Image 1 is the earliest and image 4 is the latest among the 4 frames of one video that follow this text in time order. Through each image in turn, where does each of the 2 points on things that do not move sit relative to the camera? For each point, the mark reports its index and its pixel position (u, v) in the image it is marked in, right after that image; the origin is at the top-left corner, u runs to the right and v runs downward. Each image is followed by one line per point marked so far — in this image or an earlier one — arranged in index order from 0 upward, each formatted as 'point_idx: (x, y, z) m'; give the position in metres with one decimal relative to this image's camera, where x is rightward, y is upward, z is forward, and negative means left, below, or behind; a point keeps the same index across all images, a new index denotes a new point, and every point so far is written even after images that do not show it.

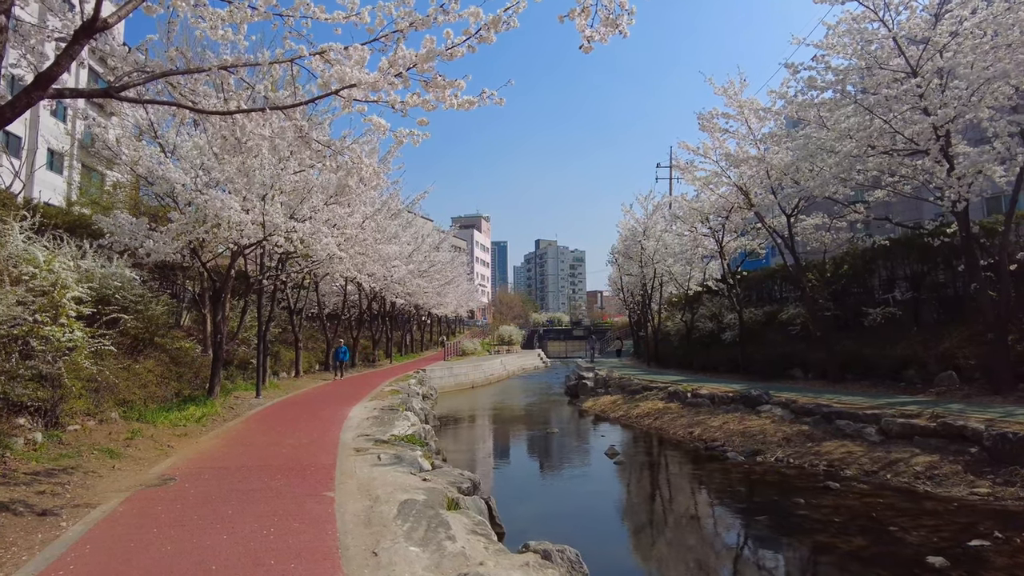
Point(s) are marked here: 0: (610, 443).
0: (+2.1, -3.3, +14.6) m
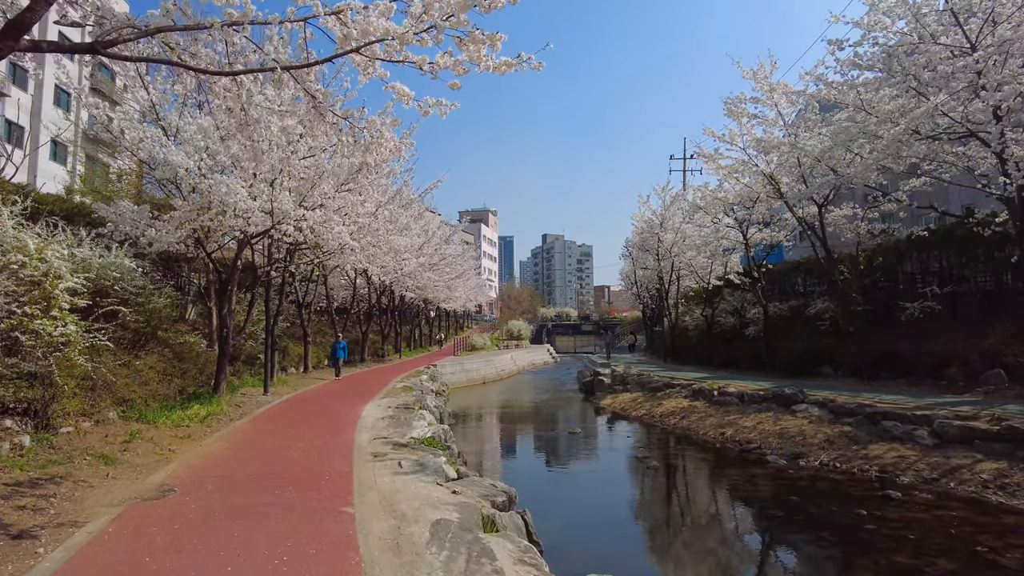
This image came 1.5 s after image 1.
0: (+2.5, -3.1, +13.9) m
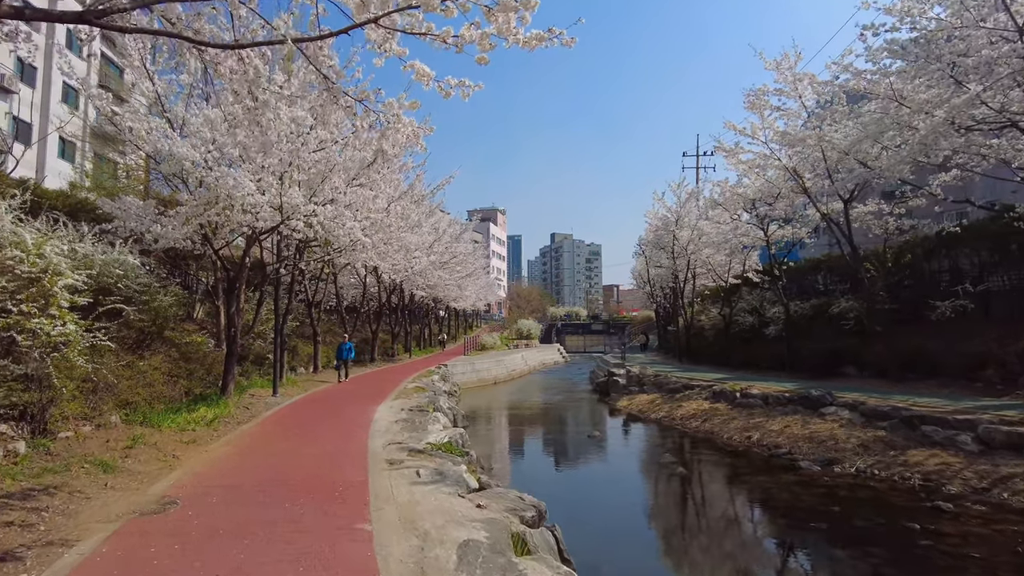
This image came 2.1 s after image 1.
0: (+2.8, -3.1, +13.4) m
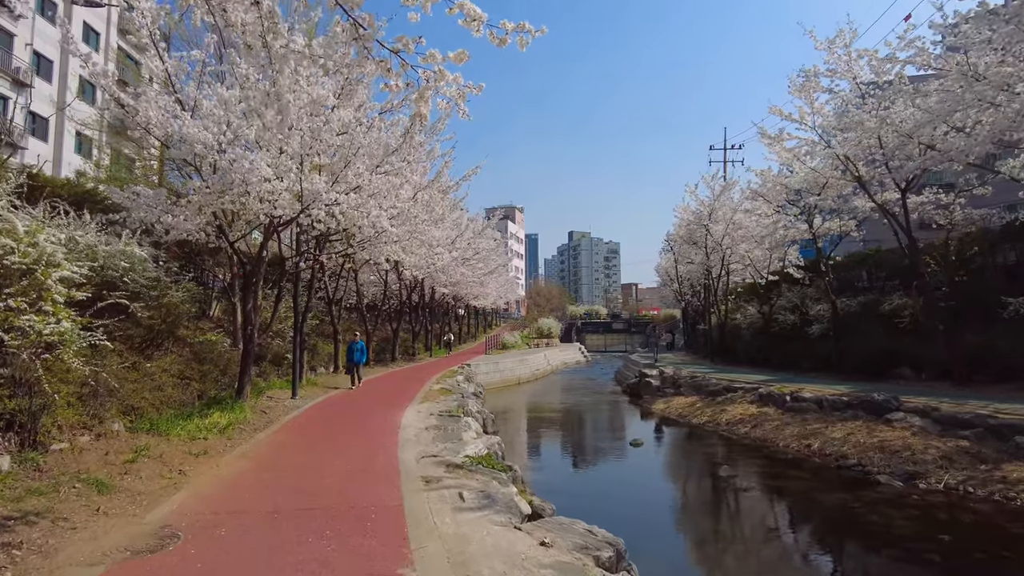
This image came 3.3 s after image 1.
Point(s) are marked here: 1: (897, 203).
0: (+3.4, -3.0, +12.5) m
1: (+8.3, +1.8, +14.5) m
